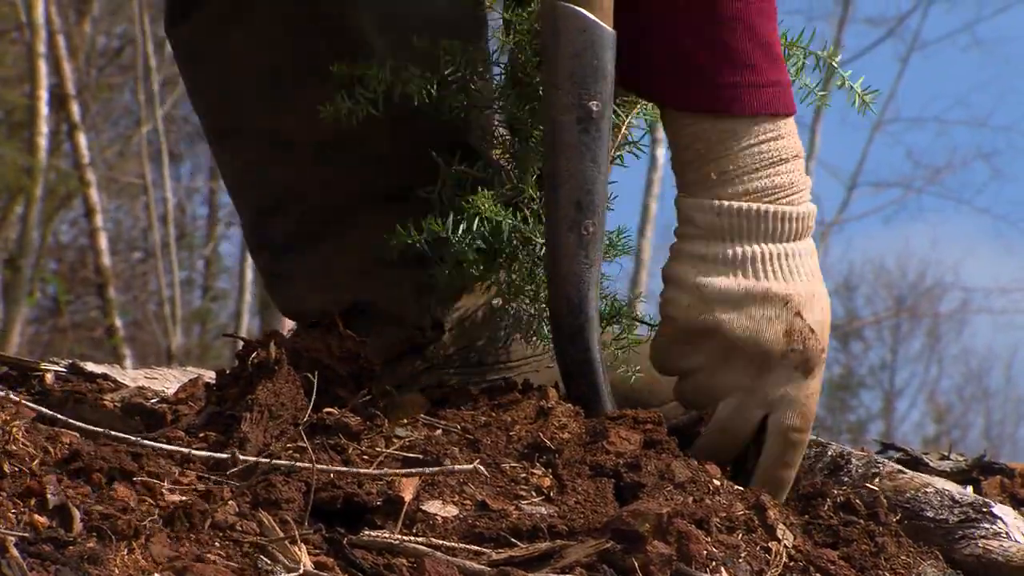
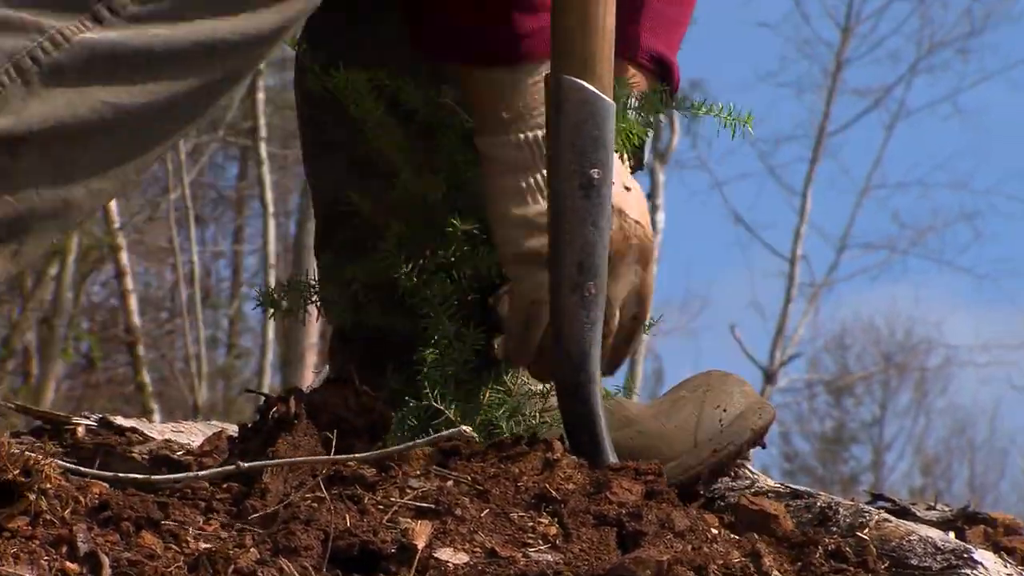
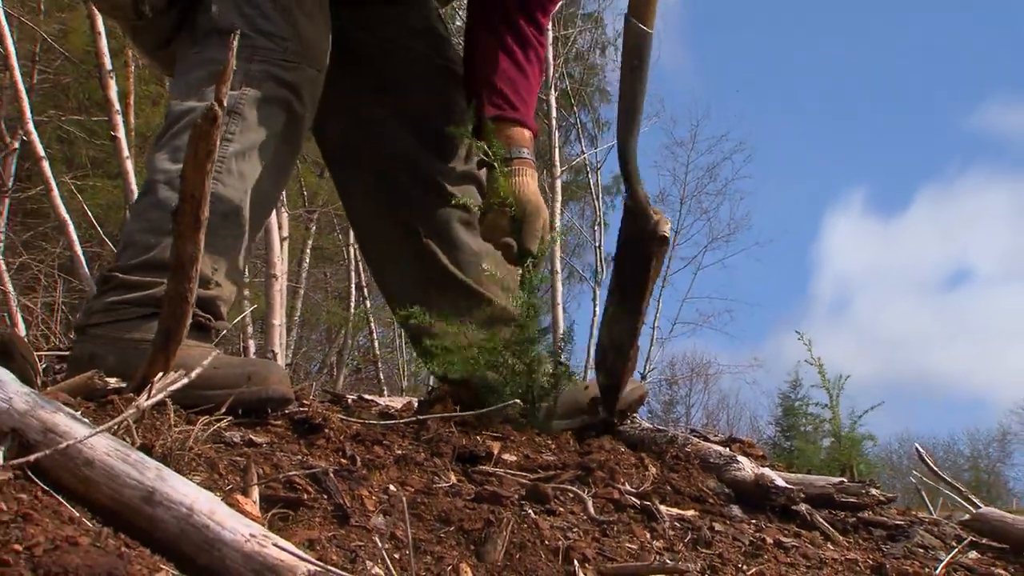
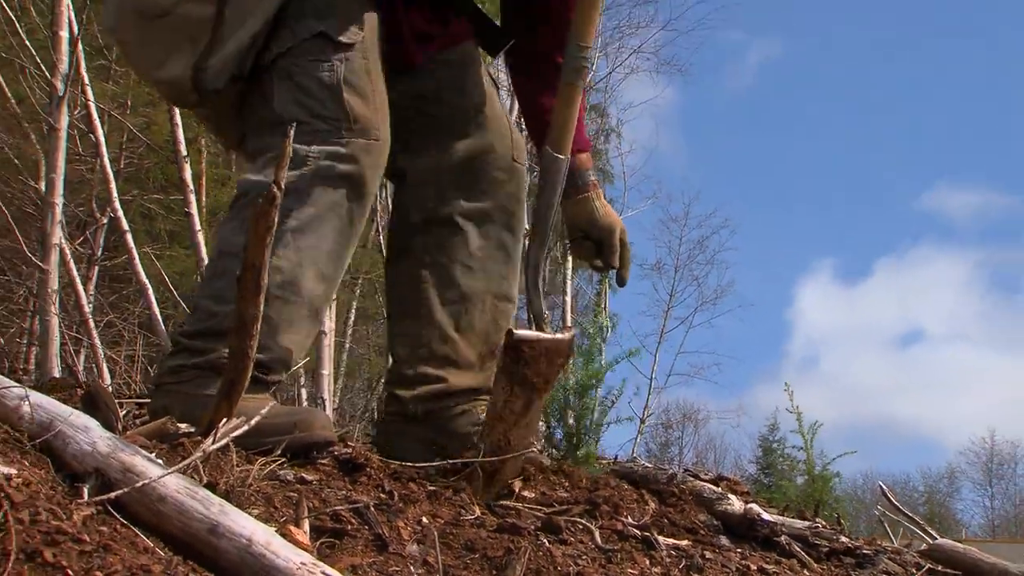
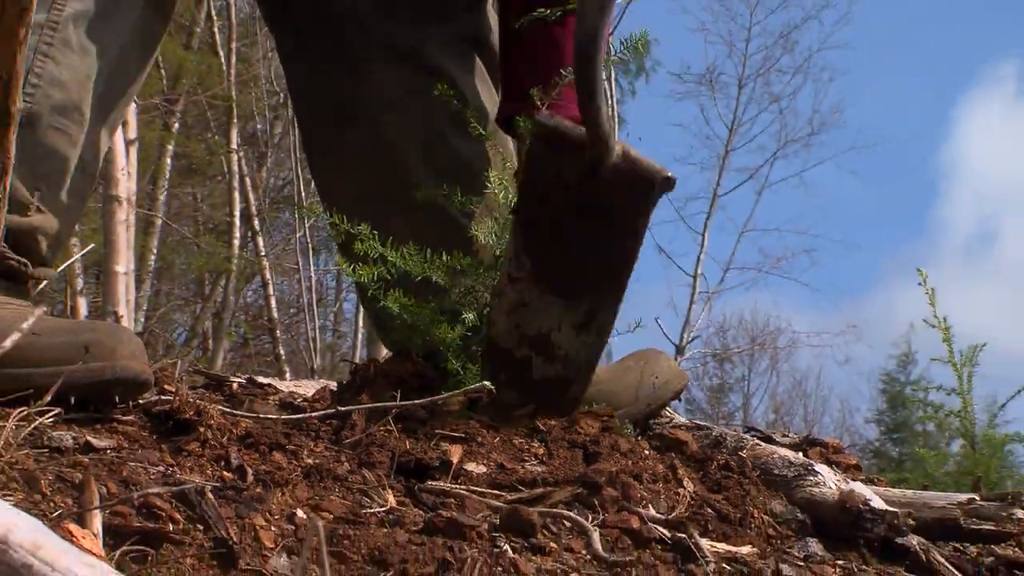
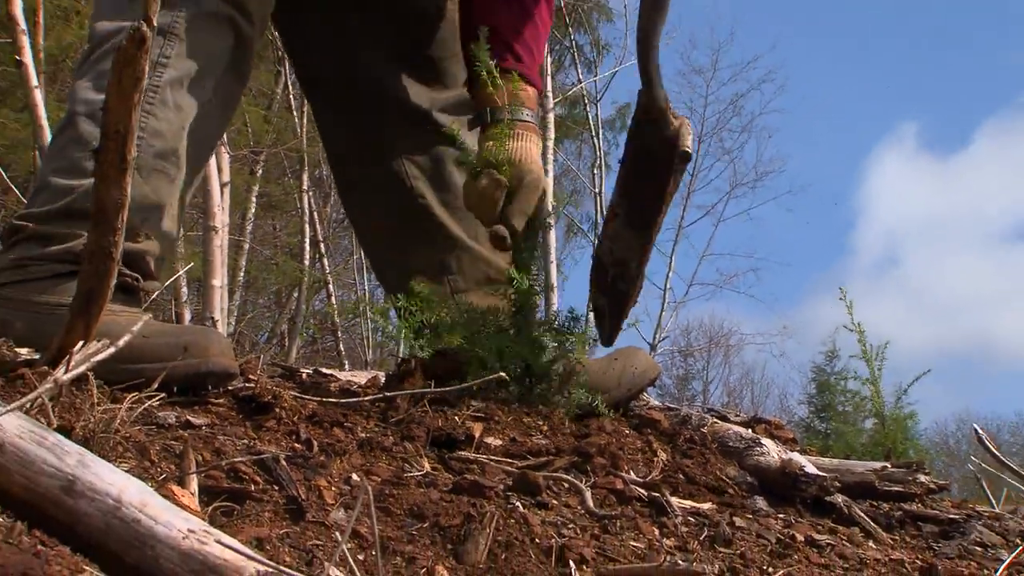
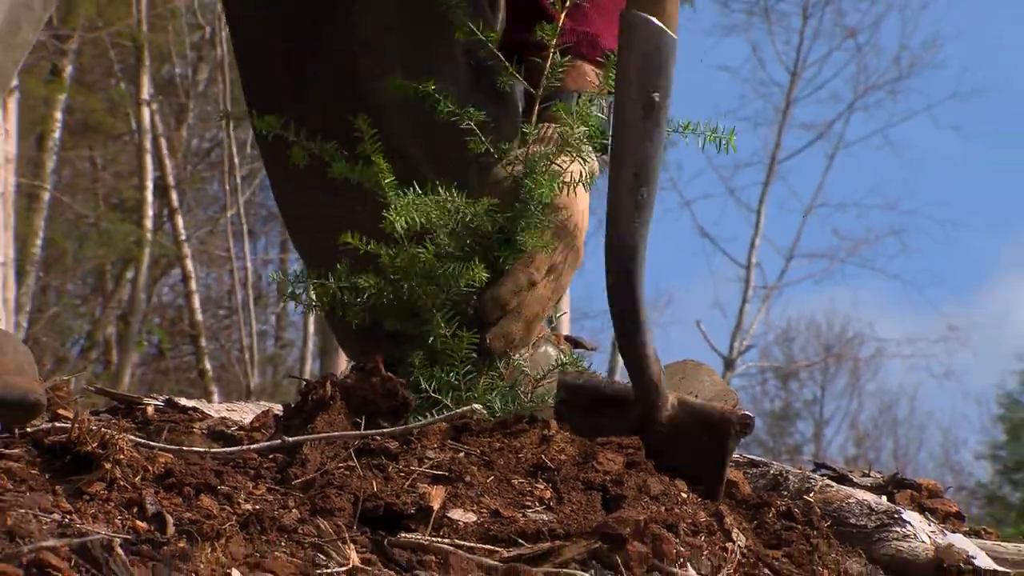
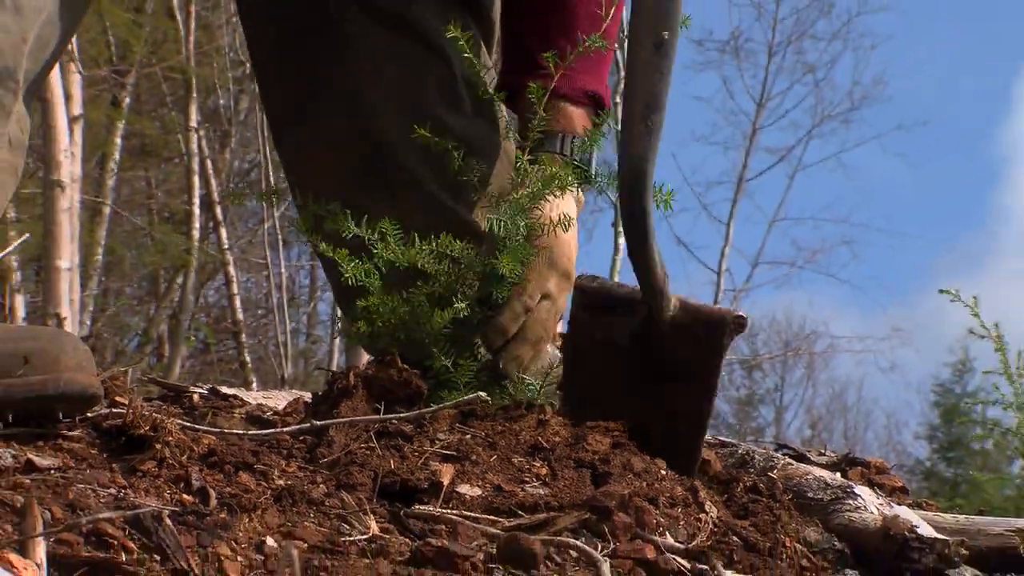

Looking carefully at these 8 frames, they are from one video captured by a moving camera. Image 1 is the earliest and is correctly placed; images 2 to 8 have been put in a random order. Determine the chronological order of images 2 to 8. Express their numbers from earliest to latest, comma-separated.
2, 7, 8, 5, 6, 3, 4
